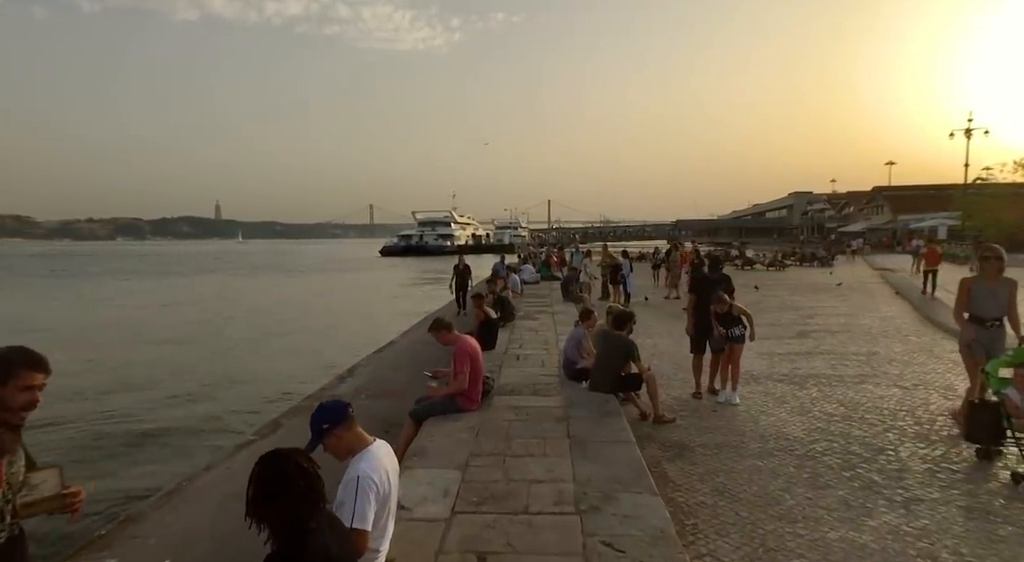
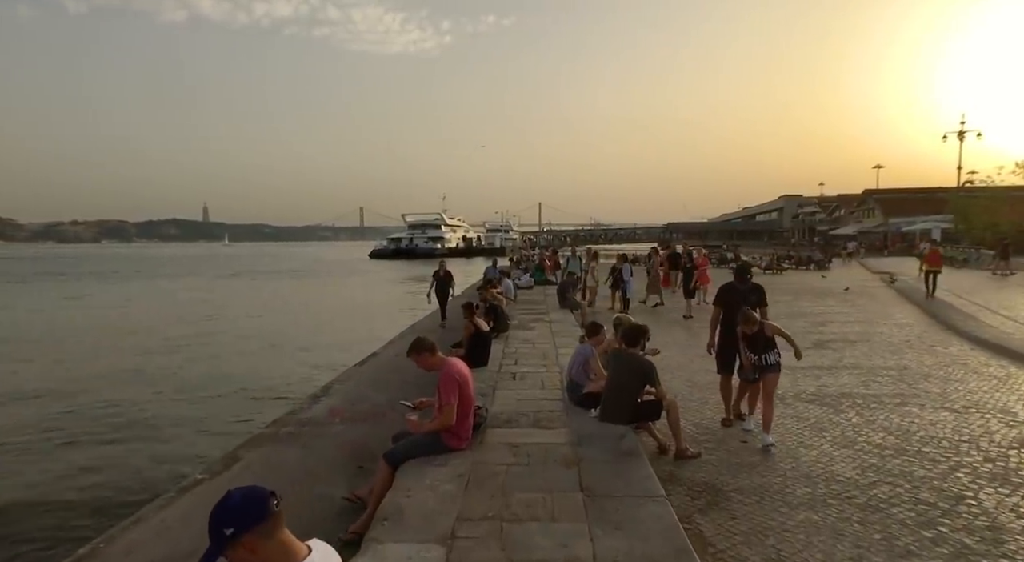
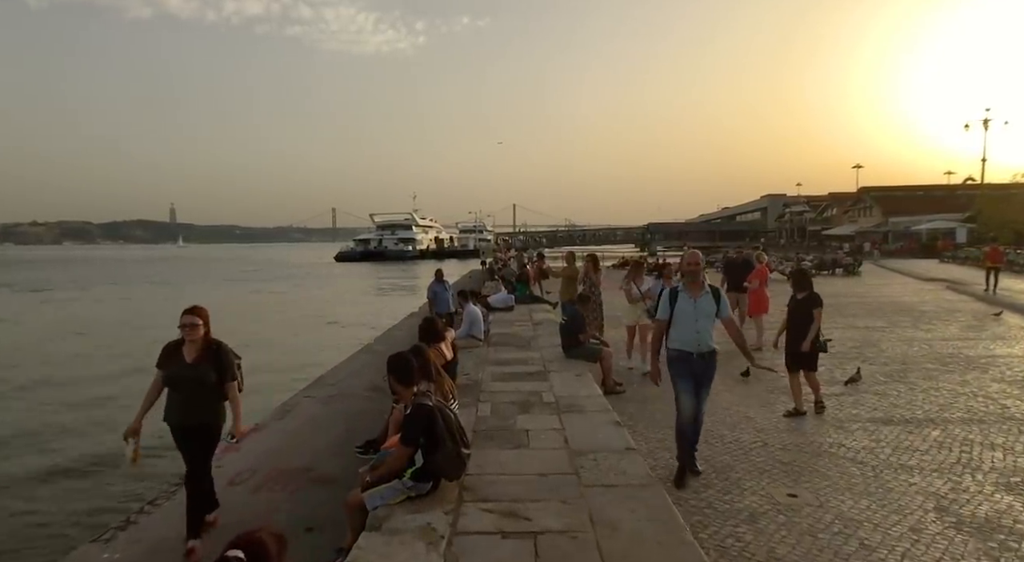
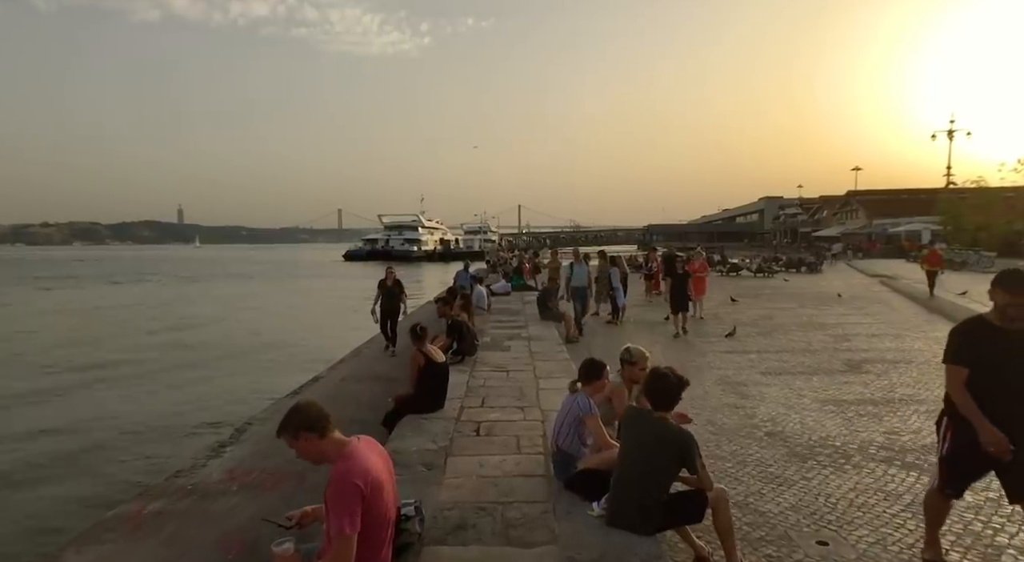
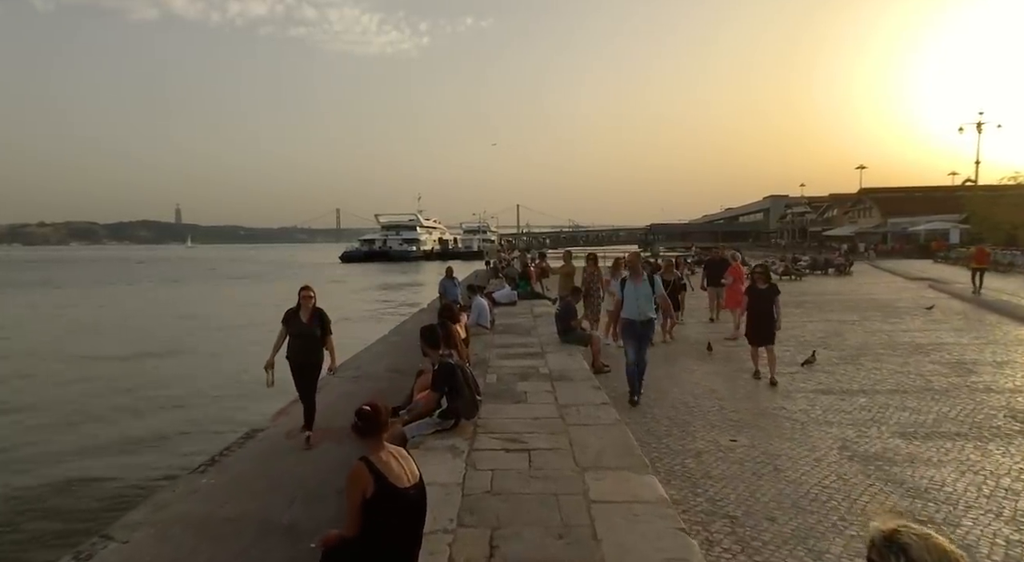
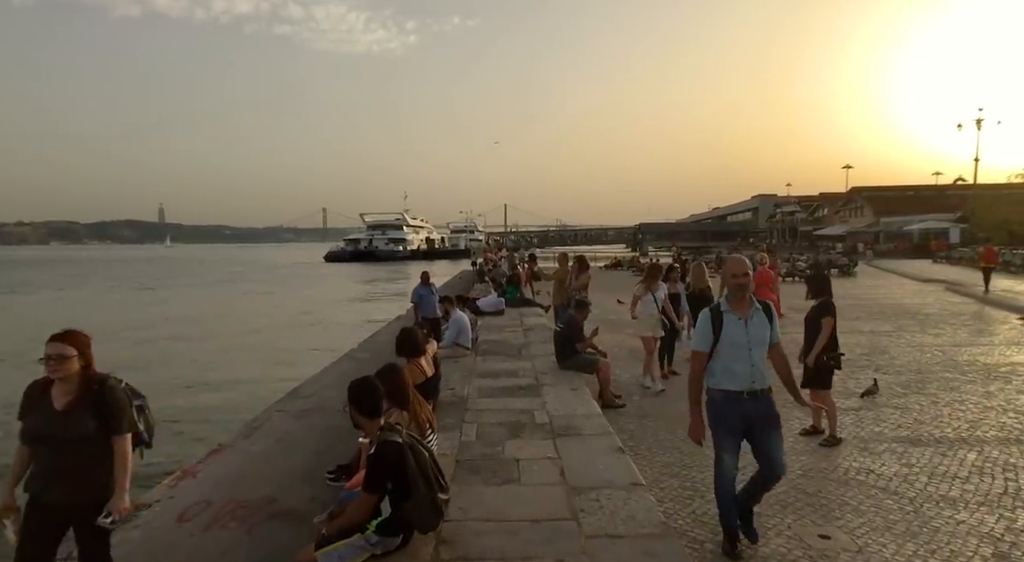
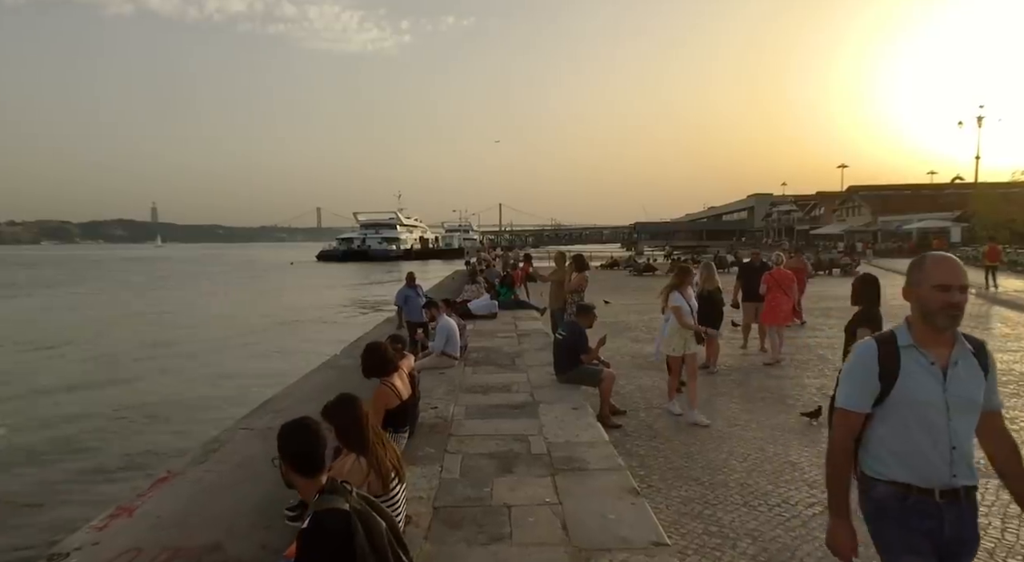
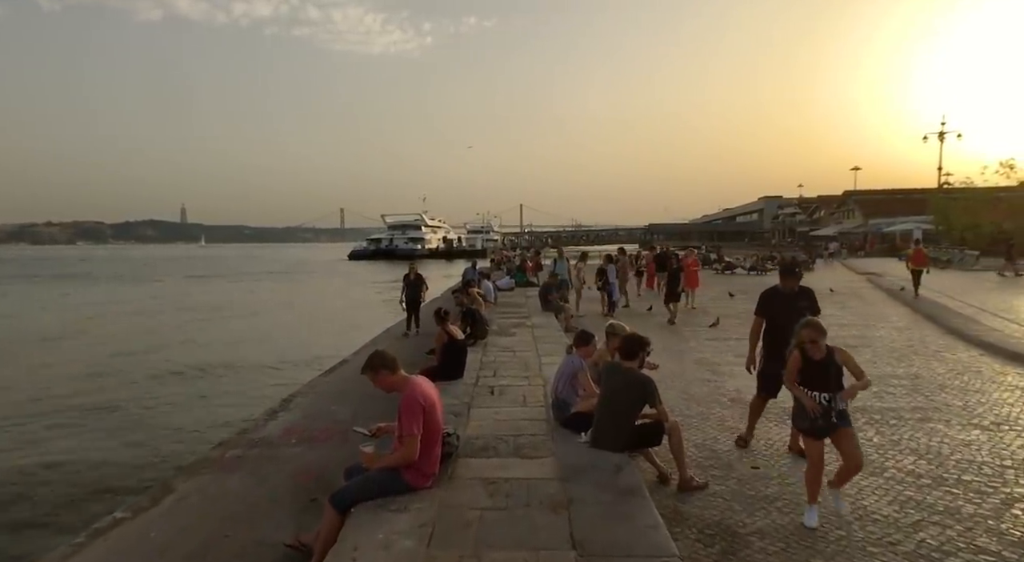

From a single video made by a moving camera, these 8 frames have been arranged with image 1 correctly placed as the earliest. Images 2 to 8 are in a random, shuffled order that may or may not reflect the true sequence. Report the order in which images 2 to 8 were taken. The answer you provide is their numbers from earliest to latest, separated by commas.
2, 8, 4, 5, 3, 6, 7
